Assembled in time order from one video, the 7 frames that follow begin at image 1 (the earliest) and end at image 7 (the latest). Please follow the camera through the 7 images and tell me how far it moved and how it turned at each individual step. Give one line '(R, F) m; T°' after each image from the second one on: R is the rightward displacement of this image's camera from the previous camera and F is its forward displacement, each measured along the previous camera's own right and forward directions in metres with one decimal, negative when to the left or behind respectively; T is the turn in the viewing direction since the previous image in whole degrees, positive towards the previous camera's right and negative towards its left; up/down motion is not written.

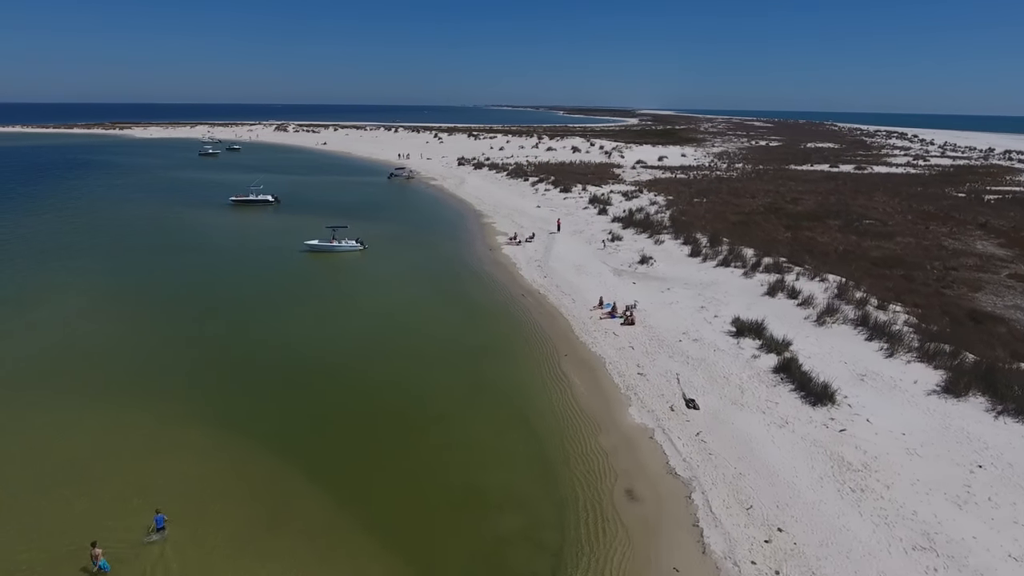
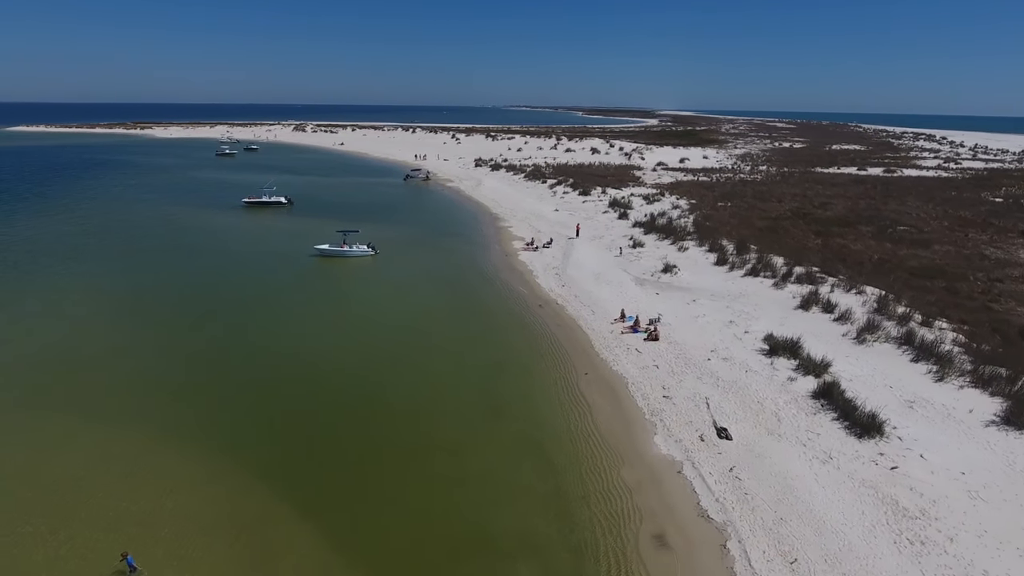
(0.0, +1.2) m; -2°
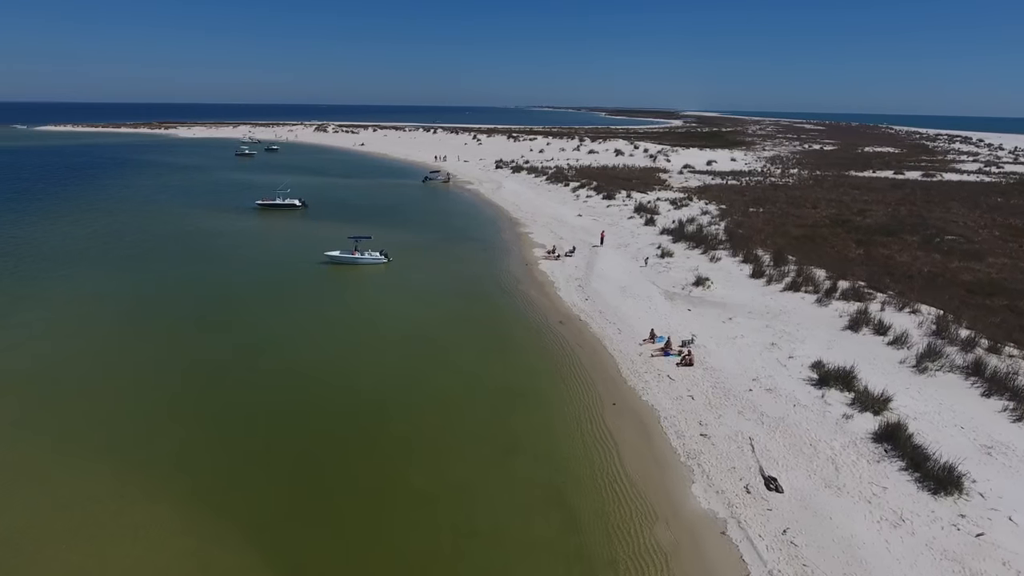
(0.0, +1.6) m; -2°
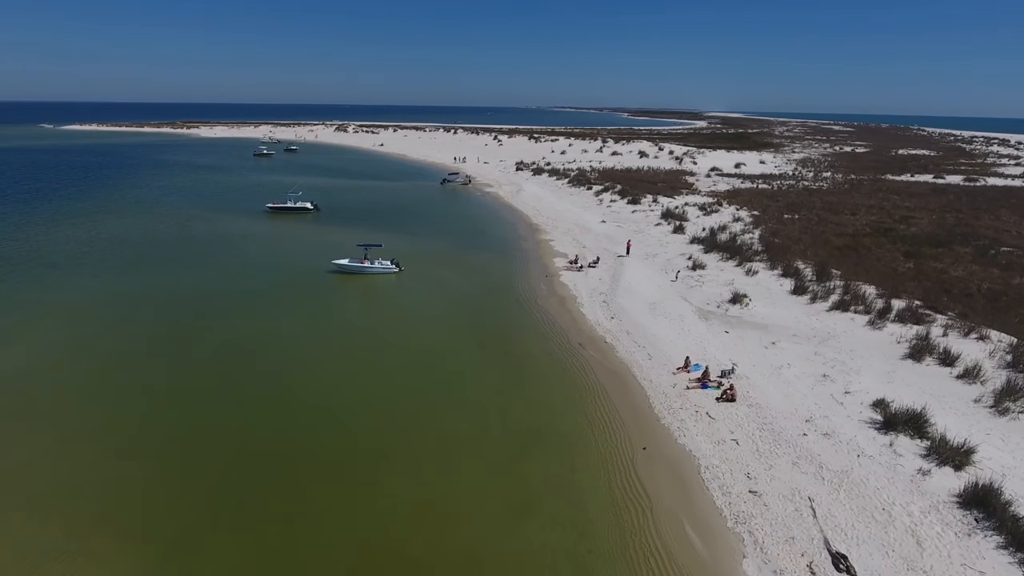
(0.0, +1.8) m; -2°
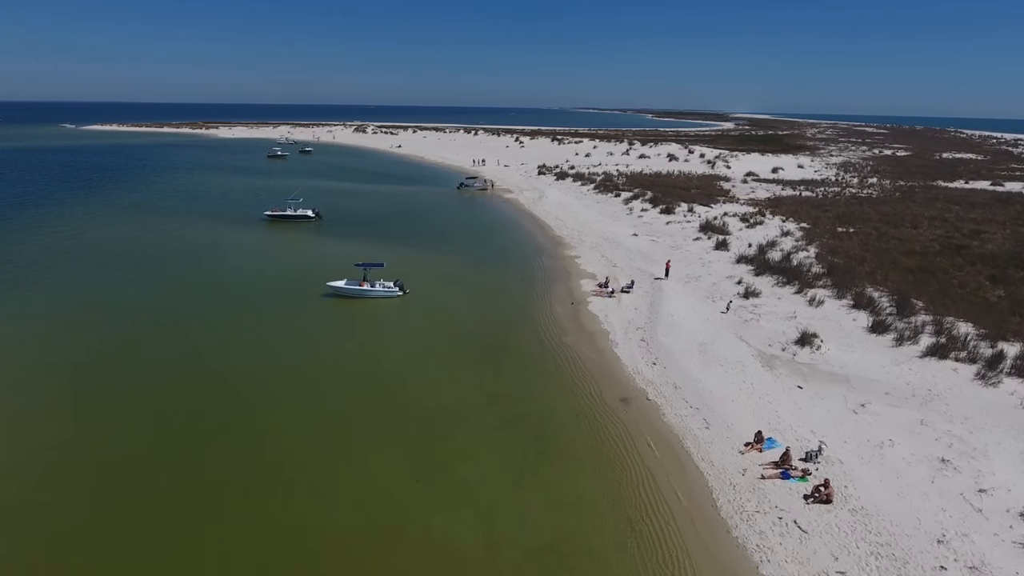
(0.0, +3.6) m; -2°
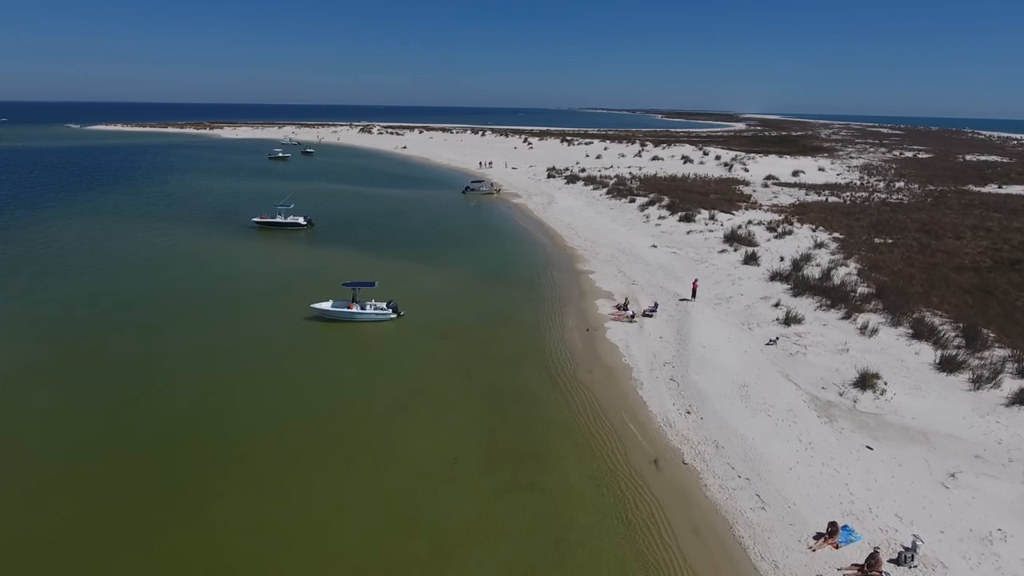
(0.0, +2.6) m; -1°
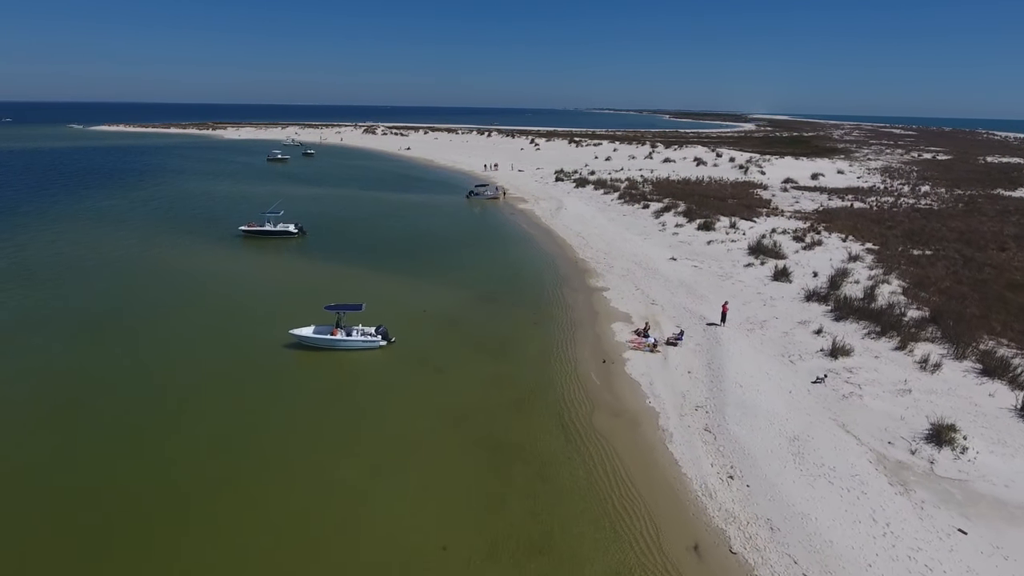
(0.0, +2.4) m; -1°
